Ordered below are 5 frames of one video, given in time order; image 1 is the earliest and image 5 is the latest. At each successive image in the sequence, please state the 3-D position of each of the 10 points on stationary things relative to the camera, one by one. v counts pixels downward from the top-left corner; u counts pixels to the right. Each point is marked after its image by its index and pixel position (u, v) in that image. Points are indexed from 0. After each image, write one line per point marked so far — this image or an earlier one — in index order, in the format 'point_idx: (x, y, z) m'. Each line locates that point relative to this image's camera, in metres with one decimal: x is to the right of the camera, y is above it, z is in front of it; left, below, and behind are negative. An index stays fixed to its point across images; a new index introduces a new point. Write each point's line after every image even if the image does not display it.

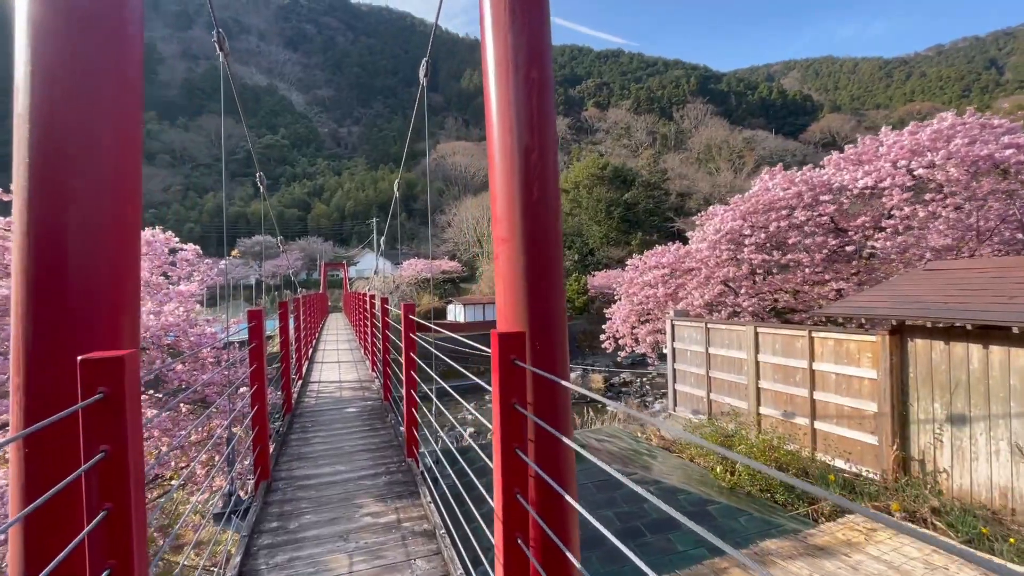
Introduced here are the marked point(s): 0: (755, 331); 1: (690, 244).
0: (+2.3, -0.4, +4.6) m
1: (+2.5, +0.6, +6.9) m
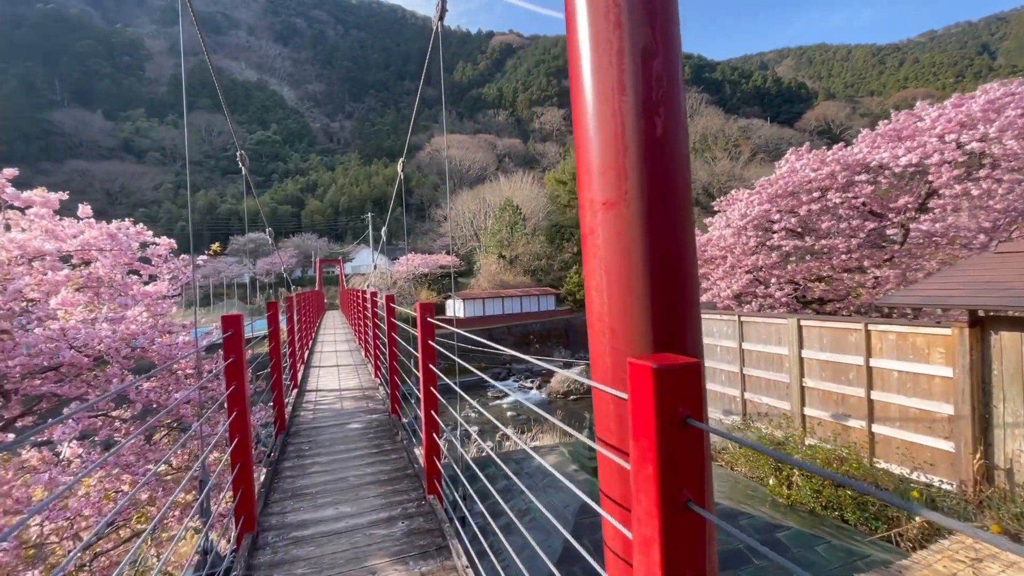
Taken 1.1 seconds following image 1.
0: (+2.5, -0.3, +4.2) m
1: (+2.6, +0.8, +6.4) m
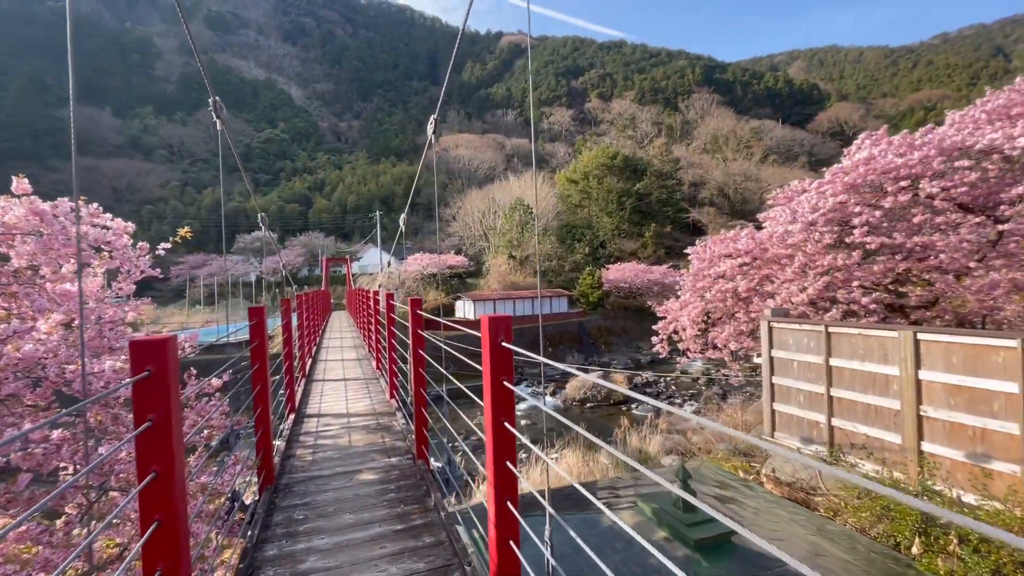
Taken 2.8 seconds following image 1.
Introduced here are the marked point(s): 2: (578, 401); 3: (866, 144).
0: (+2.8, -0.4, +3.4) m
1: (+3.0, +0.7, +5.6) m
2: (+1.7, -3.0, +12.9) m
3: (+4.0, +1.6, +5.4) m
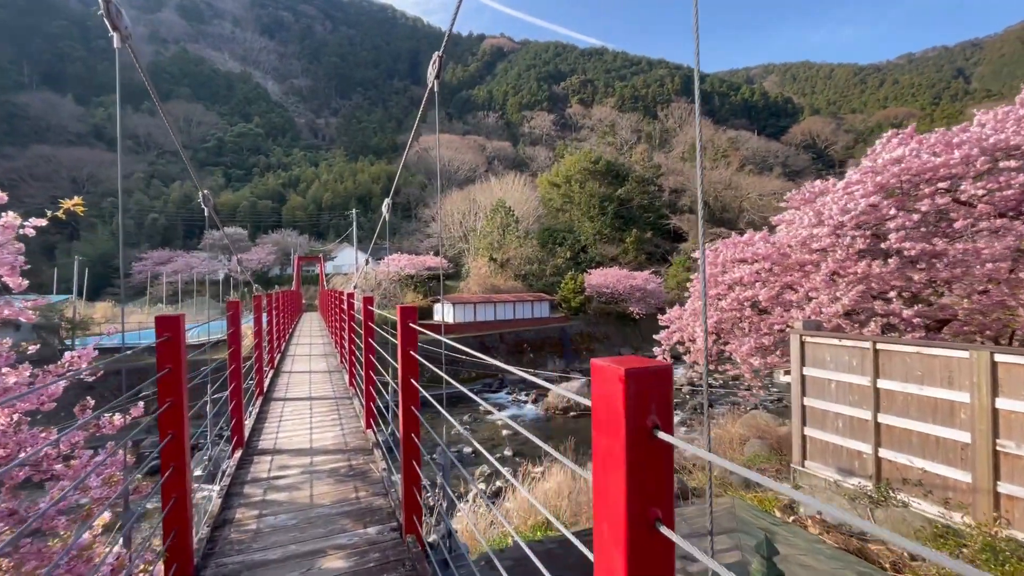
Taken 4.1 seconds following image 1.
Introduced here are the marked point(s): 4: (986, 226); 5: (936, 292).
0: (+2.8, -0.4, +2.9) m
1: (+2.9, +0.6, +5.1) m
2: (+1.3, -3.1, +12.3) m
3: (+3.9, +1.5, +5.0) m
4: (+4.0, +0.5, +4.1) m
5: (+3.7, -0.1, +4.3) m
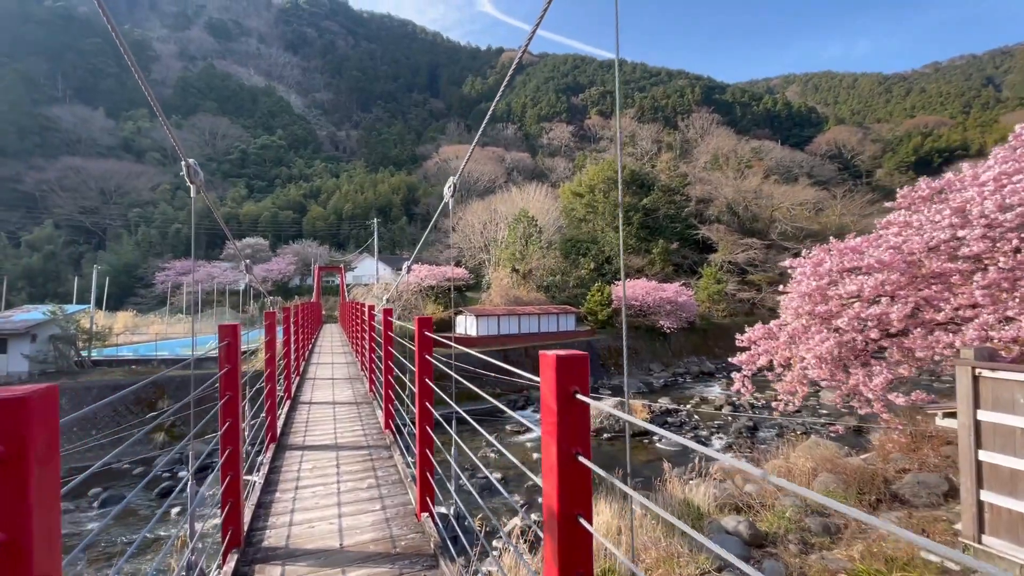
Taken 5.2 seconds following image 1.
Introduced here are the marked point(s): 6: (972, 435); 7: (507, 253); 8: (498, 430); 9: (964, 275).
0: (+3.3, -0.5, +1.9) m
1: (+3.5, +0.5, +4.1) m
2: (+2.1, -3.4, +11.3) m
3: (+4.5, +1.4, +4.0) m
4: (+4.5, +0.4, +3.1) m
5: (+4.2, -0.2, +3.3) m
6: (+2.9, -0.9, +3.0) m
7: (0.0, +1.3, +17.8) m
8: (-0.2, -3.4, +11.3) m
9: (+3.6, +0.1, +3.9) m
